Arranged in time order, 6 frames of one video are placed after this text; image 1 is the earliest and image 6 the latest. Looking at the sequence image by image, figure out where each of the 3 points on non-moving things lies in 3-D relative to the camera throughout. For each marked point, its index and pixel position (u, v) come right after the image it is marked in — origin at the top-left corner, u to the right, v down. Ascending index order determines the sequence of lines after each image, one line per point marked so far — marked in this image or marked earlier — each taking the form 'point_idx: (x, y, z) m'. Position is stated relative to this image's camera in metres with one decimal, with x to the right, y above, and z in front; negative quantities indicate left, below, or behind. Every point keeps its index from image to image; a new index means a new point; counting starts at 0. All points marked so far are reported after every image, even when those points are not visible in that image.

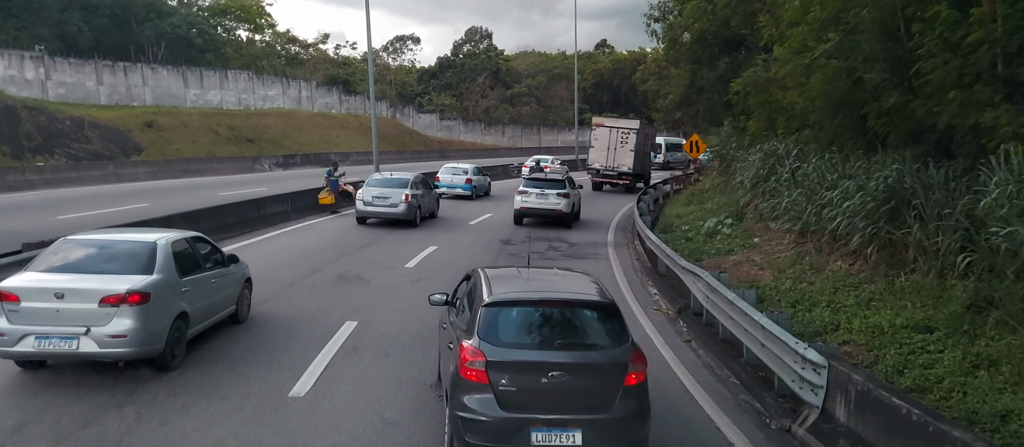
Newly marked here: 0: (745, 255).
0: (+4.9, -0.7, +14.7) m
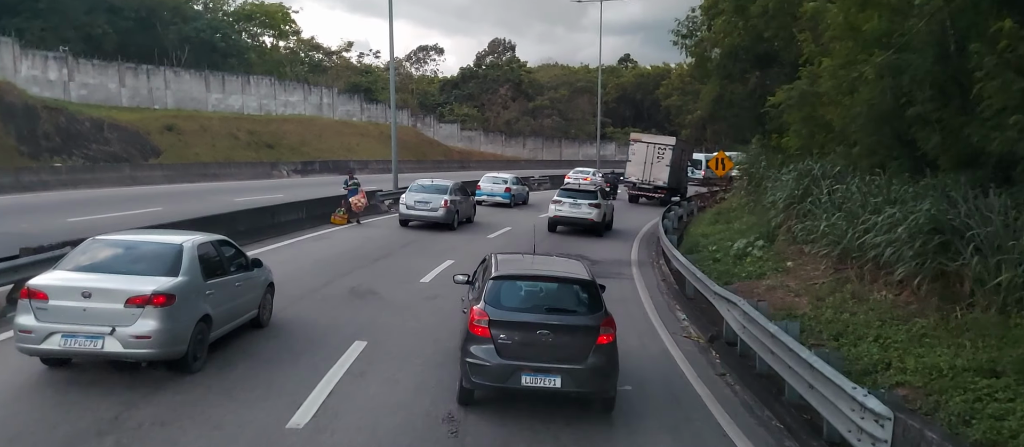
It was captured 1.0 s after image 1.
0: (+5.3, -1.1, +13.9) m
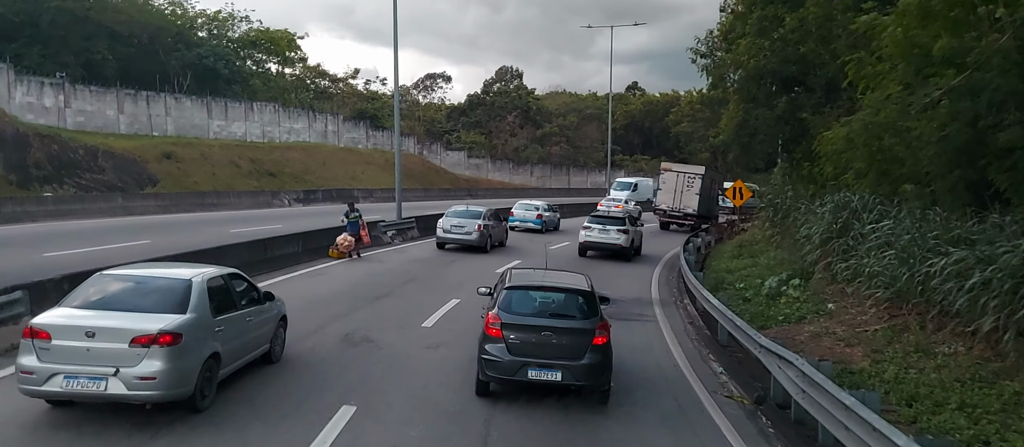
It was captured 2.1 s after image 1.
0: (+5.5, -1.8, +12.5) m
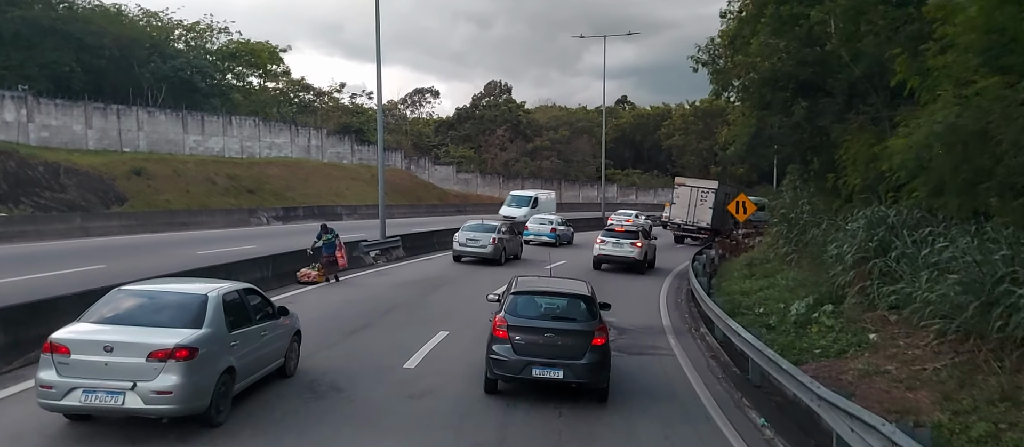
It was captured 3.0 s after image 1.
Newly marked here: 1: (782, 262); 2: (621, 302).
0: (+5.4, -2.1, +10.7) m
1: (+7.6, -1.0, +19.7) m
2: (+2.9, -2.1, +18.9) m
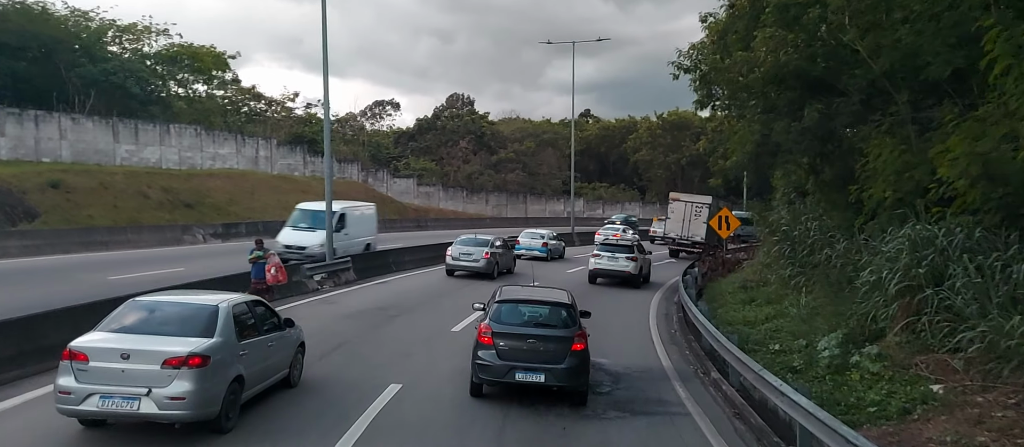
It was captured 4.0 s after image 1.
0: (+5.1, -2.4, +8.2) m
1: (+6.8, -1.5, +17.4) m
2: (+2.2, -2.6, +16.2) m
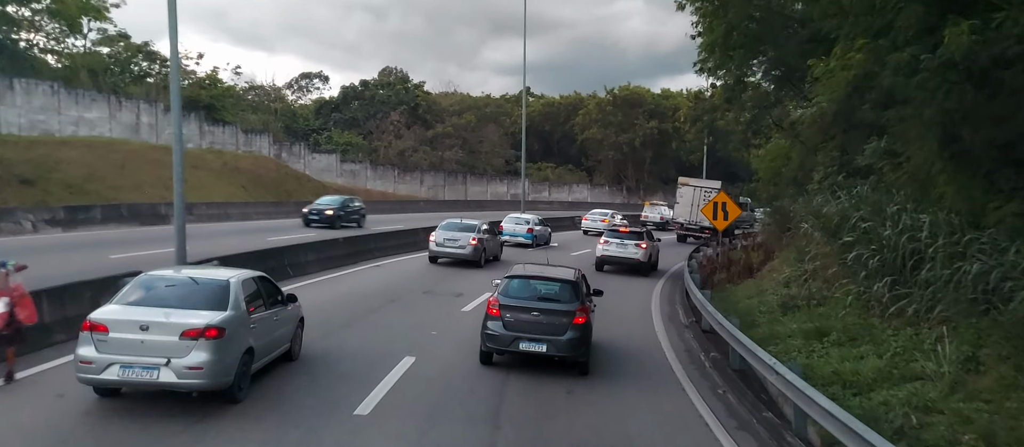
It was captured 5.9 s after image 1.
0: (+5.2, -2.5, +2.2) m
1: (+6.0, -1.4, +11.4) m
2: (+1.5, -2.5, +9.9) m
